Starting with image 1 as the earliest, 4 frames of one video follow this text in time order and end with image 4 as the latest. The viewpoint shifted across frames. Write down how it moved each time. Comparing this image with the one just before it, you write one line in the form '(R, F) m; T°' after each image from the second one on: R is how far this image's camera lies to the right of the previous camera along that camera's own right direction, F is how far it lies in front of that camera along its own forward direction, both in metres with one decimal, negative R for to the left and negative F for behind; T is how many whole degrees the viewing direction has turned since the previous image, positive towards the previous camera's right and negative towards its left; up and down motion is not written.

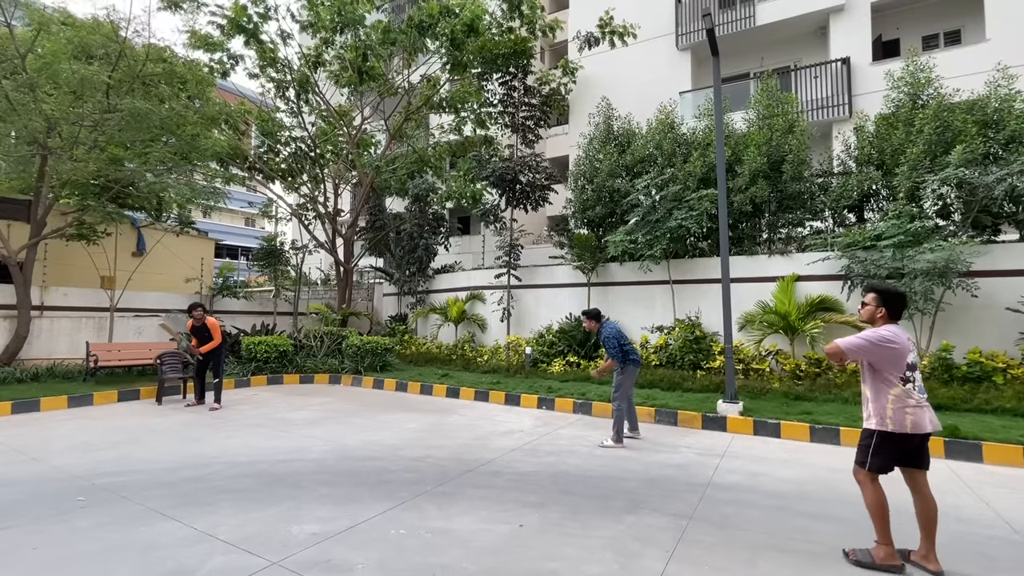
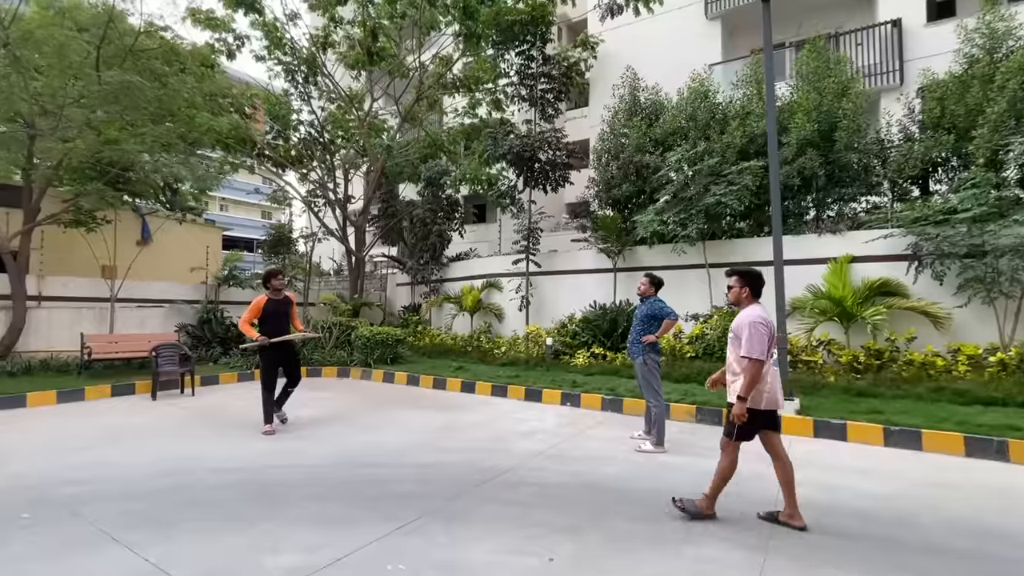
(-0.1, +0.8) m; -2°
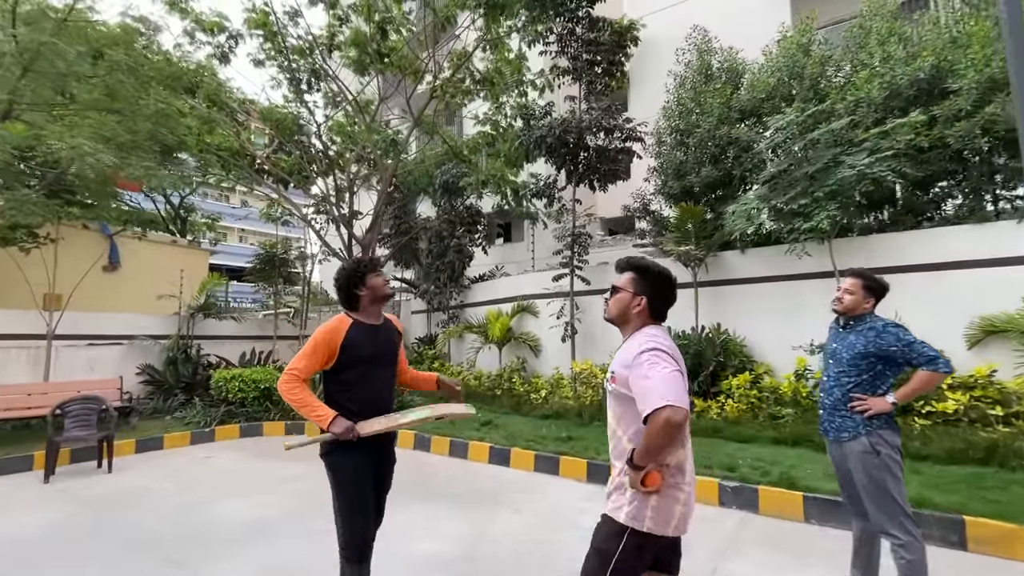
(-0.3, +2.5) m; -3°
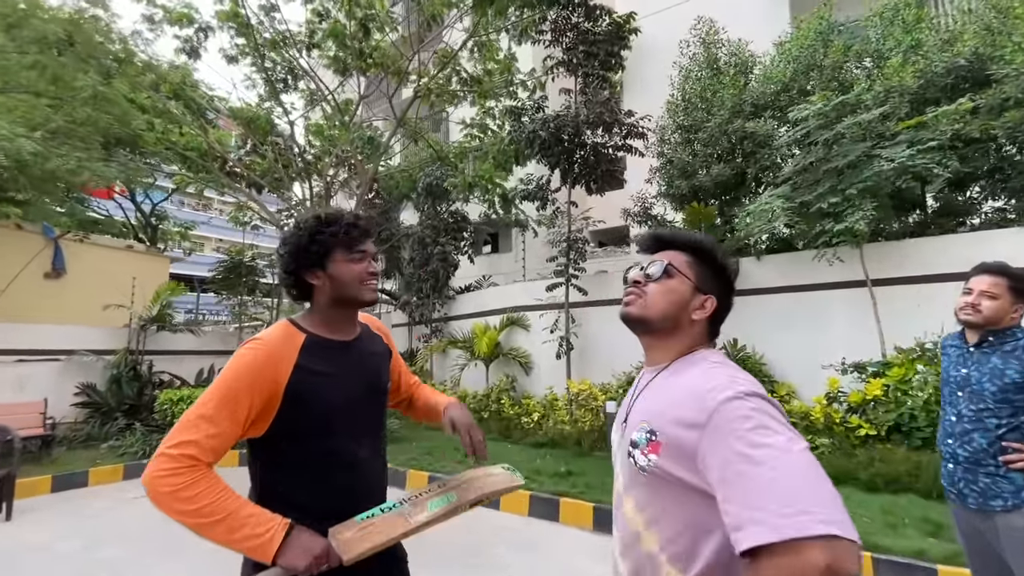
(-0.1, +0.8) m; +2°
